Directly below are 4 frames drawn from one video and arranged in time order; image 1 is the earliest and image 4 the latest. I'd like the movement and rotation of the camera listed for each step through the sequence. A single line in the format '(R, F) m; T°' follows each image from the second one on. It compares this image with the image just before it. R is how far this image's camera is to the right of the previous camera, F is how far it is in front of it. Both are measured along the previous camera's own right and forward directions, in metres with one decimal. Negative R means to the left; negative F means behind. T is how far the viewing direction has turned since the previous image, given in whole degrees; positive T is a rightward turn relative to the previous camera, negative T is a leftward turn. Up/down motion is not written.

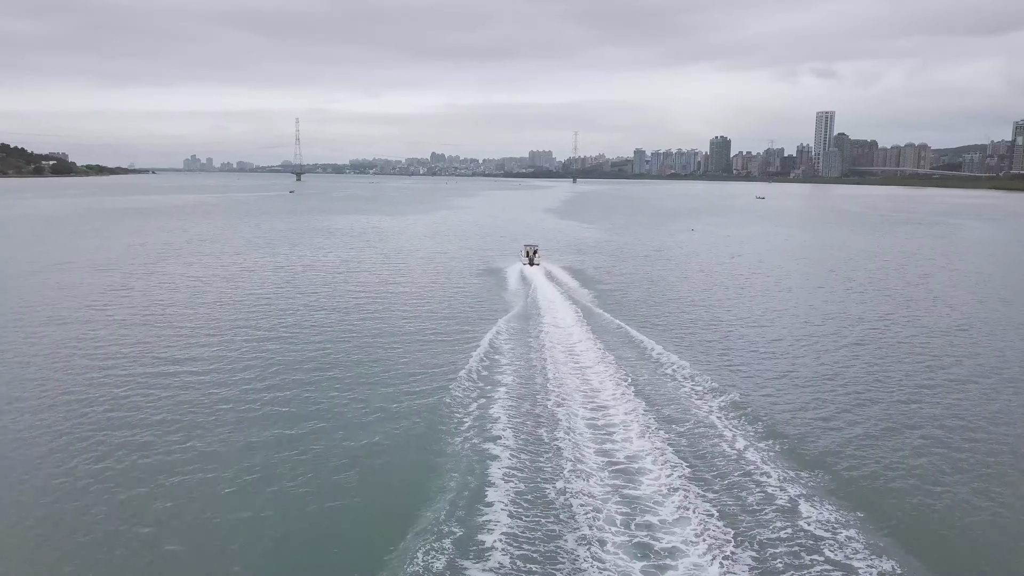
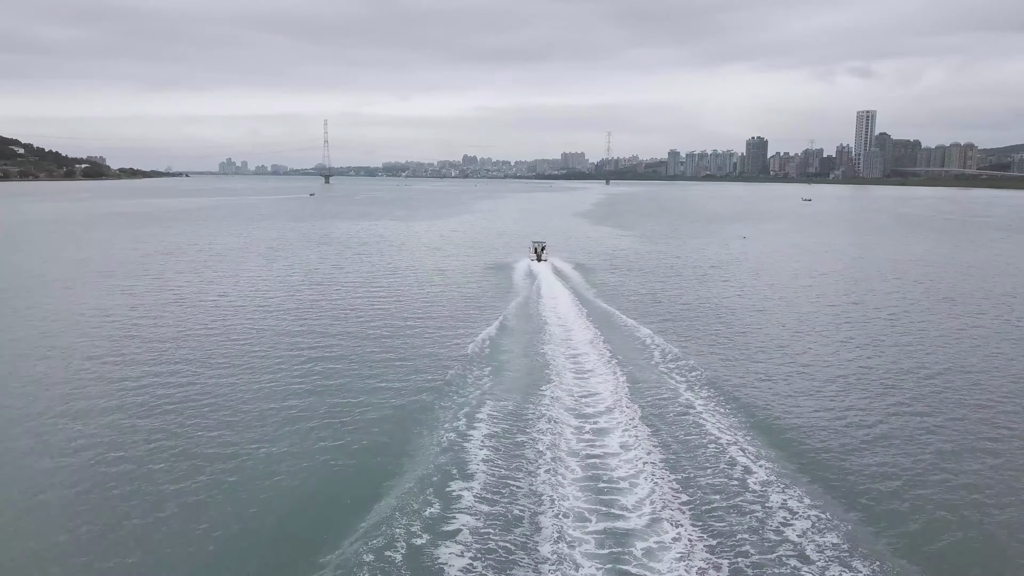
(+0.4, +3.4) m; -3°
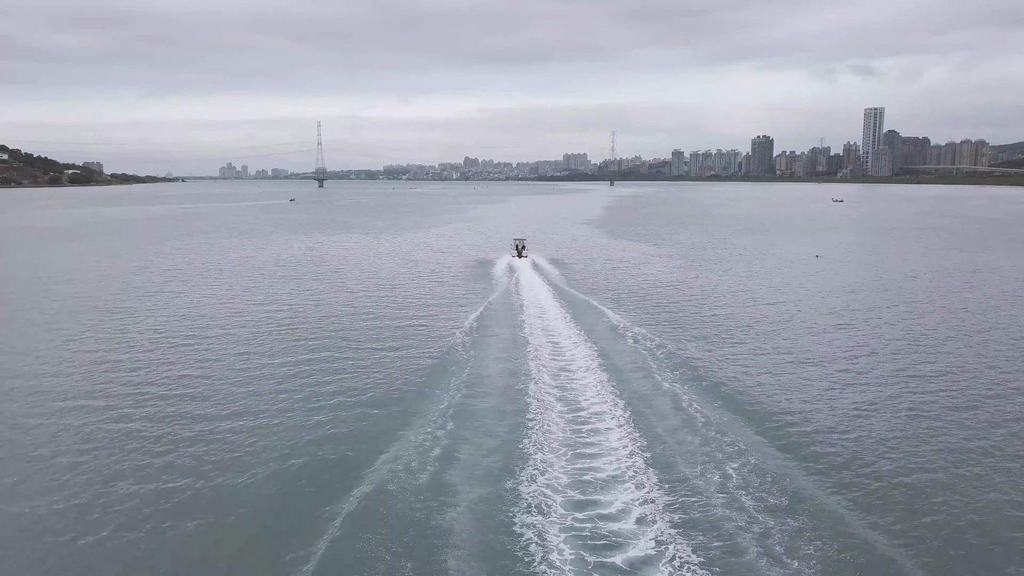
(+0.3, +6.0) m; -1°
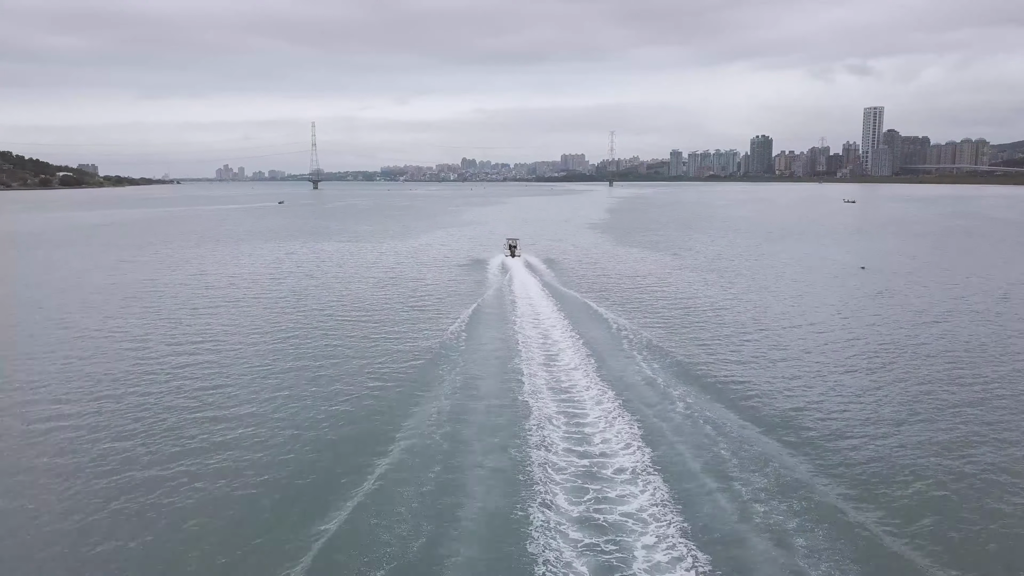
(0.0, +2.5) m; 0°
